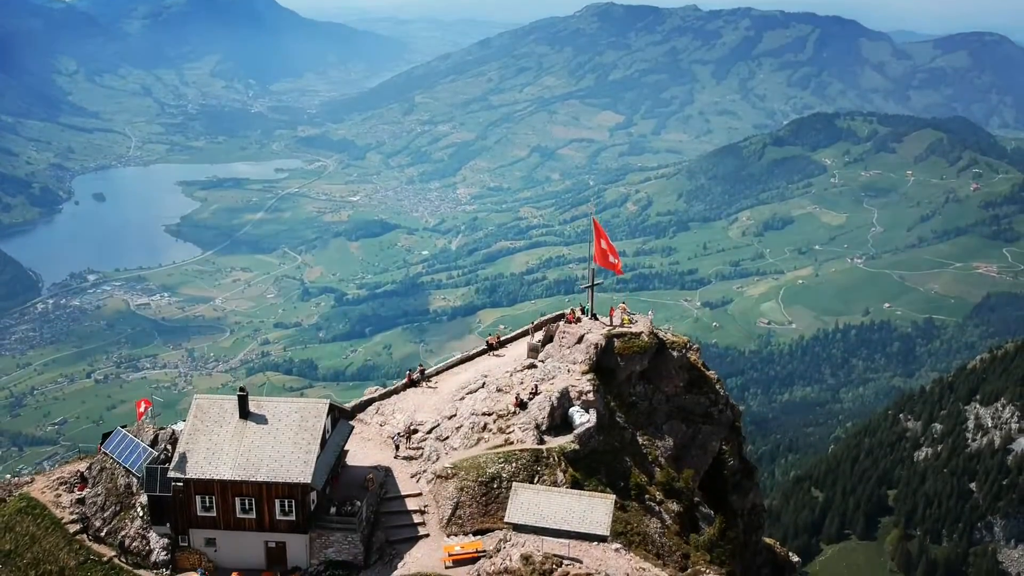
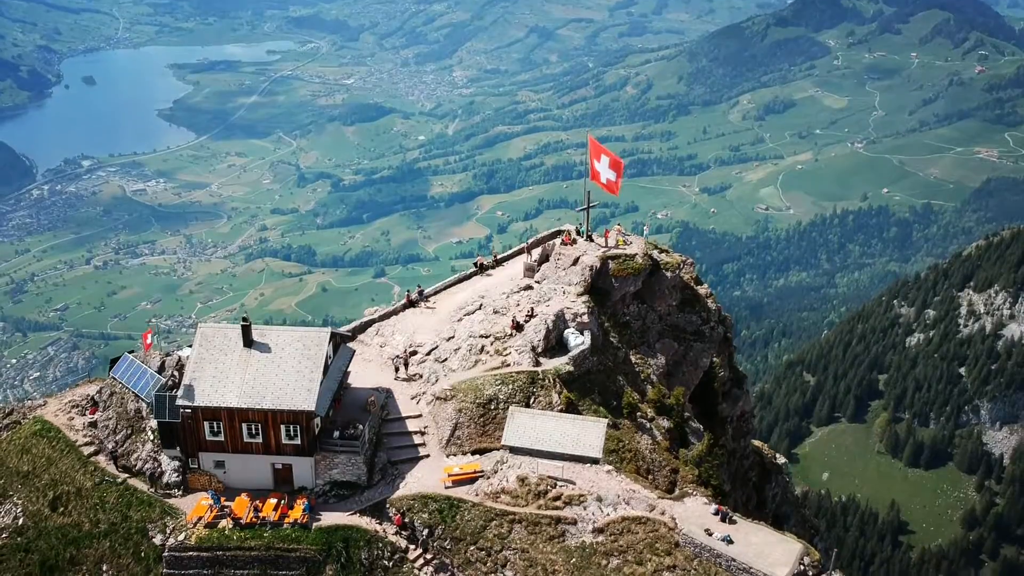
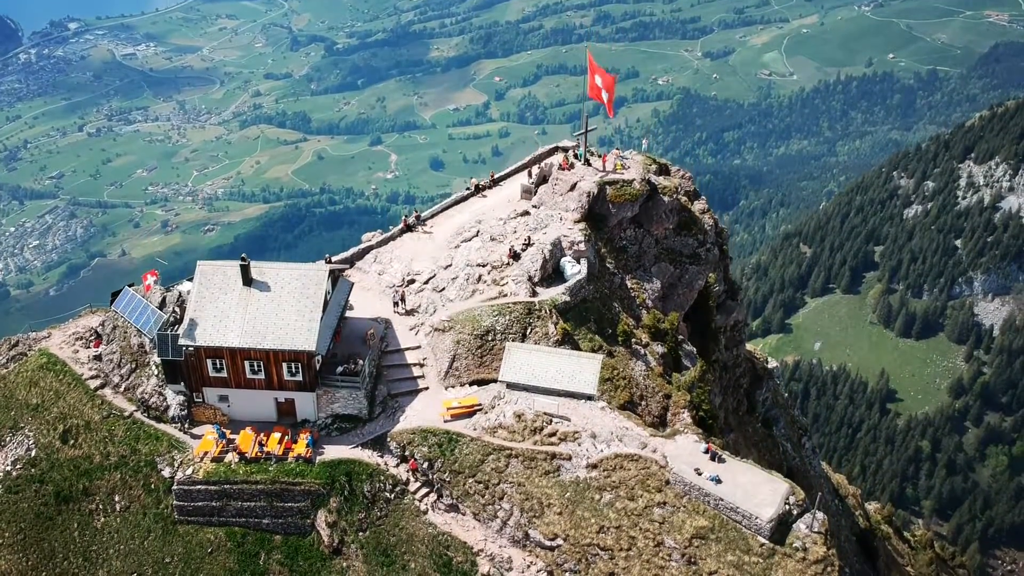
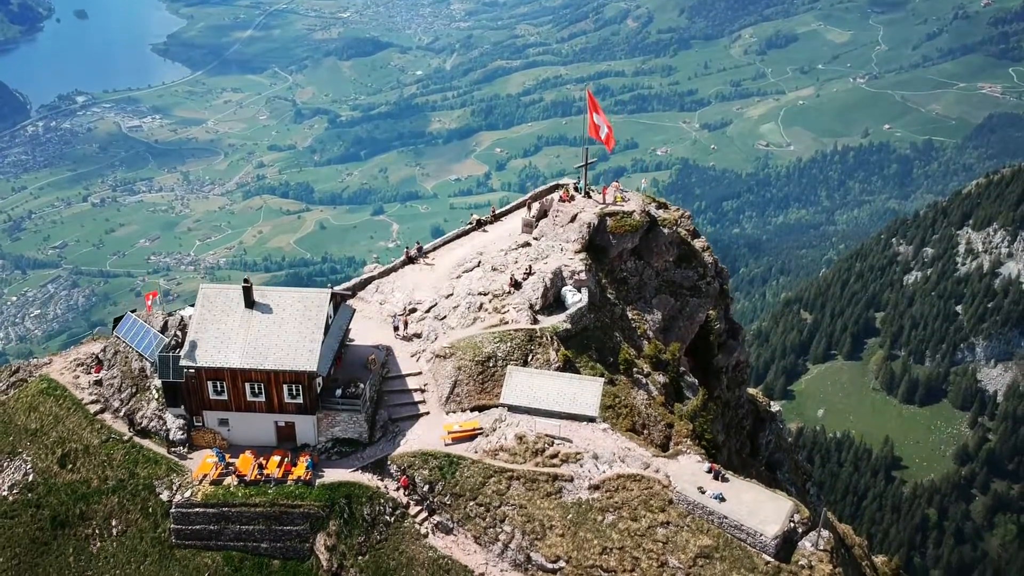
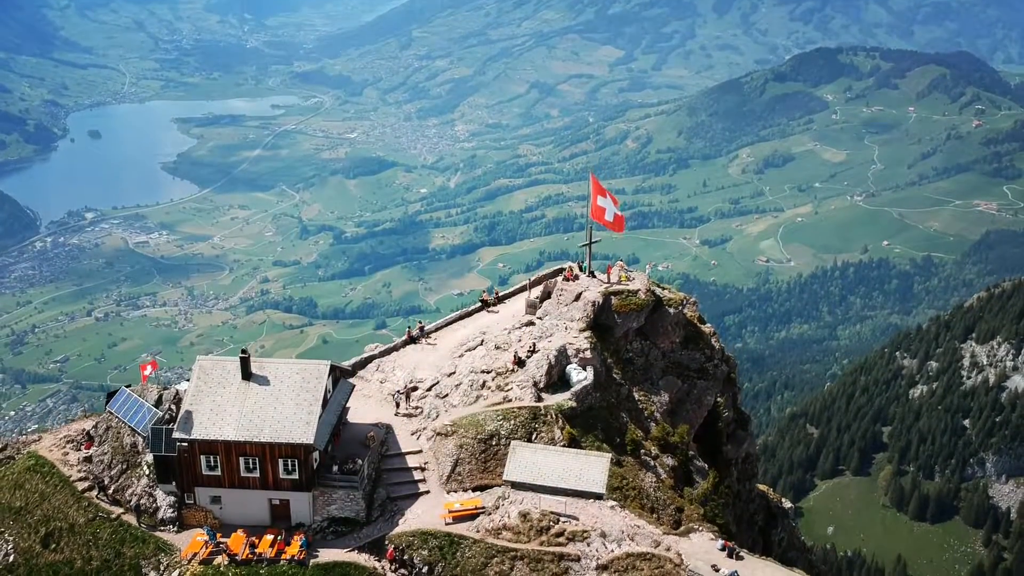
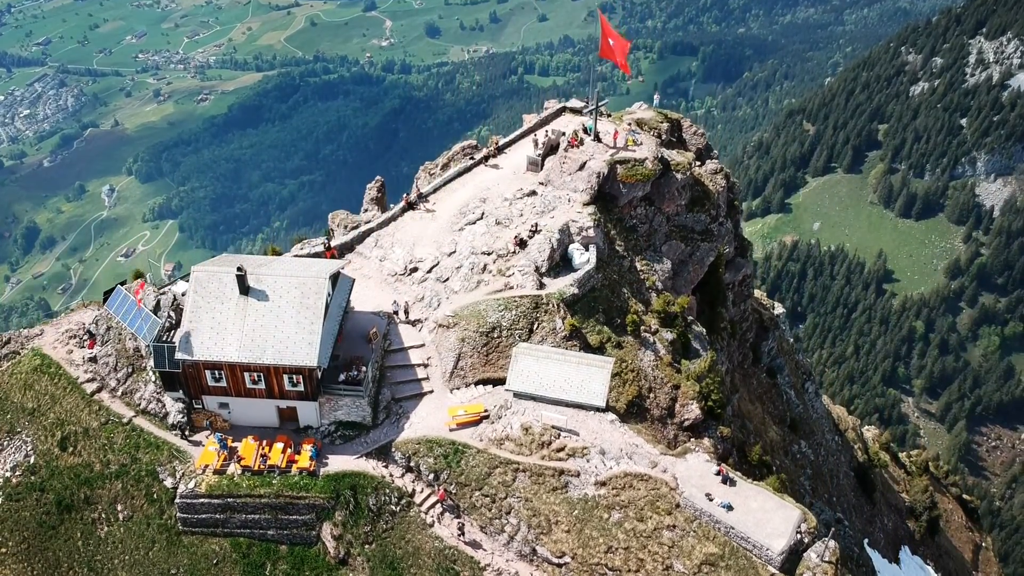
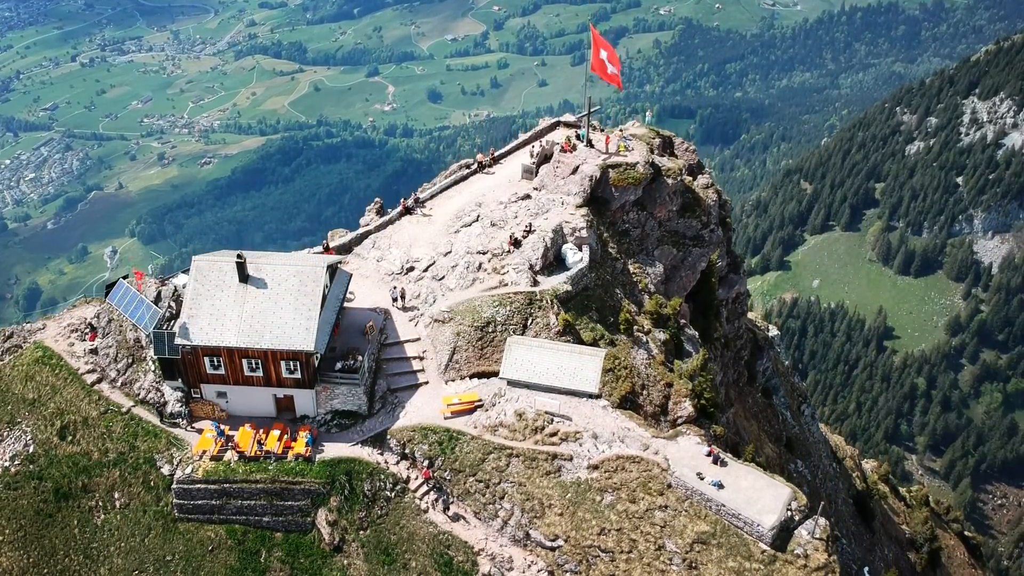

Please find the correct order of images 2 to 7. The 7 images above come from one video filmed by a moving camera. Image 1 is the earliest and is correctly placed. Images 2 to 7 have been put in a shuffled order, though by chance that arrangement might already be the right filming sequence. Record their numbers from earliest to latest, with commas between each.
5, 2, 4, 3, 7, 6
